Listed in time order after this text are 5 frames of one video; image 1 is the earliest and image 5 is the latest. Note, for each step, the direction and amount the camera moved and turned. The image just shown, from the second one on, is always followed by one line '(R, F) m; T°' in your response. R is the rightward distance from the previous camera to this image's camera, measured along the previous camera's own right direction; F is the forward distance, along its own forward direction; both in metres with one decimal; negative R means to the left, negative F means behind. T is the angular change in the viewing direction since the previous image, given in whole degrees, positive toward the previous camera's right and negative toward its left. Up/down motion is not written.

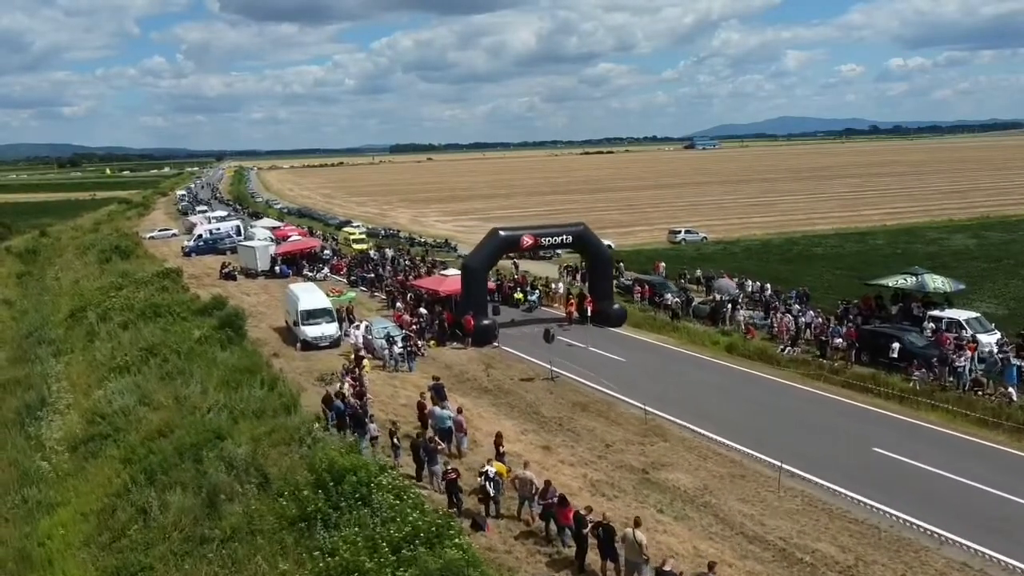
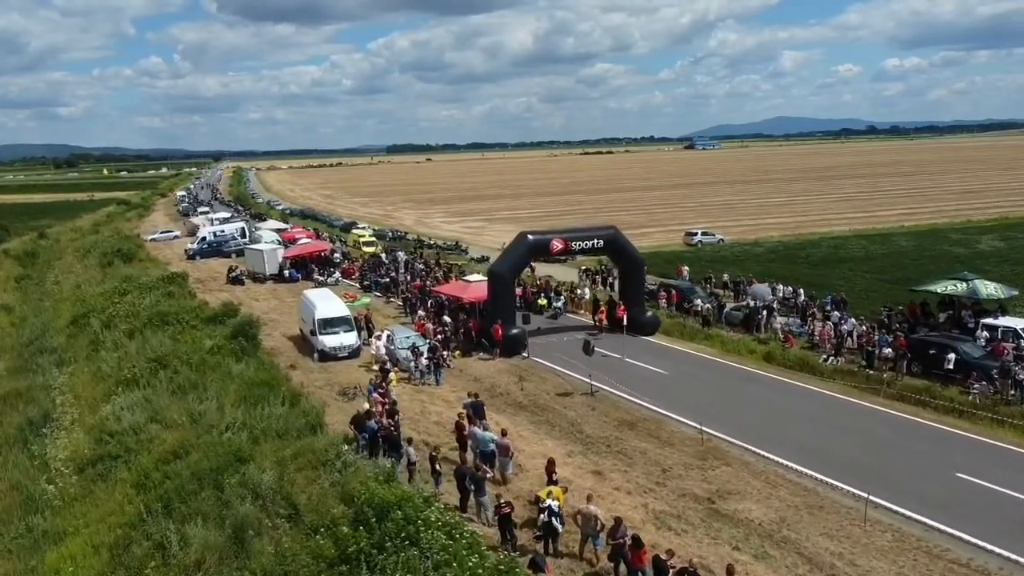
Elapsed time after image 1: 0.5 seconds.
(-1.1, +1.6) m; 0°
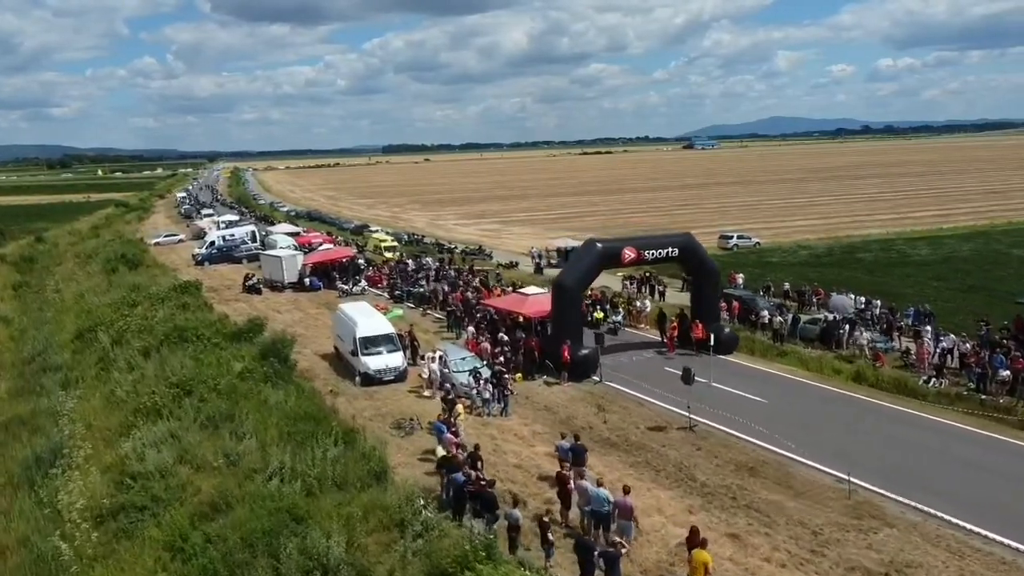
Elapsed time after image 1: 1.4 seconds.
(-2.3, +3.1) m; 0°
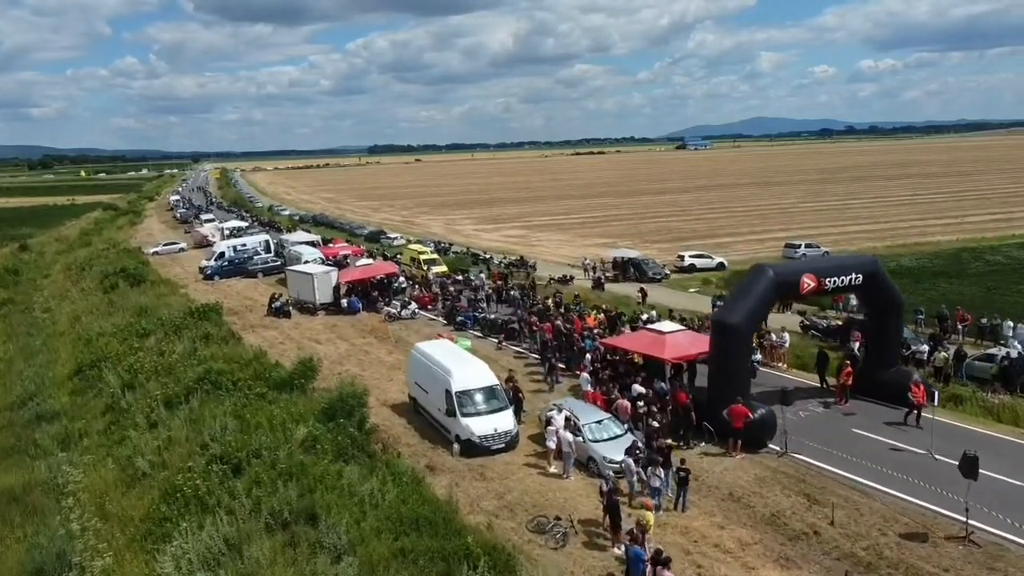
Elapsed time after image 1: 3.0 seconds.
(-3.9, +5.9) m; +1°
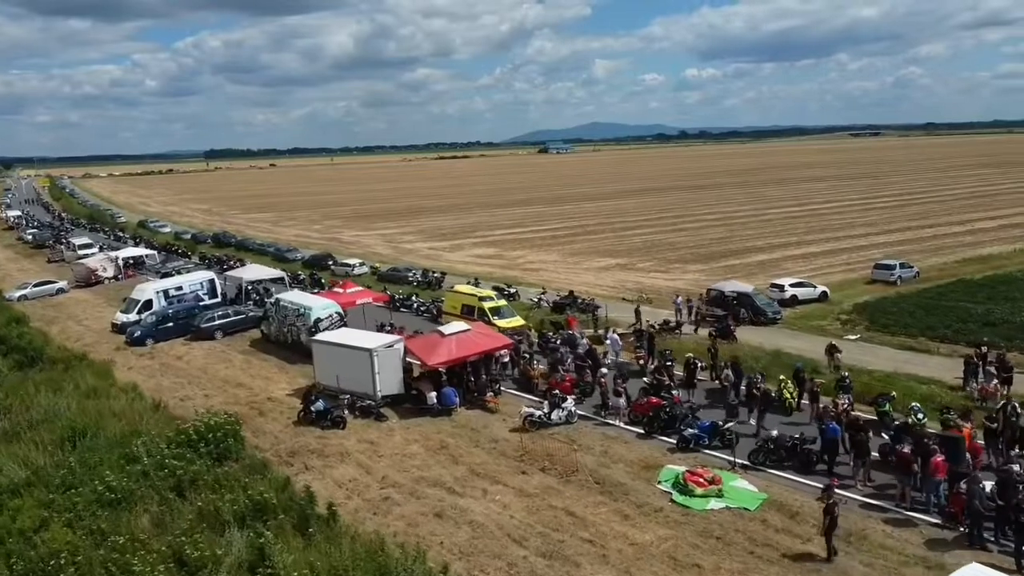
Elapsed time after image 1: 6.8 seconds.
(-9.5, +14.0) m; +11°
